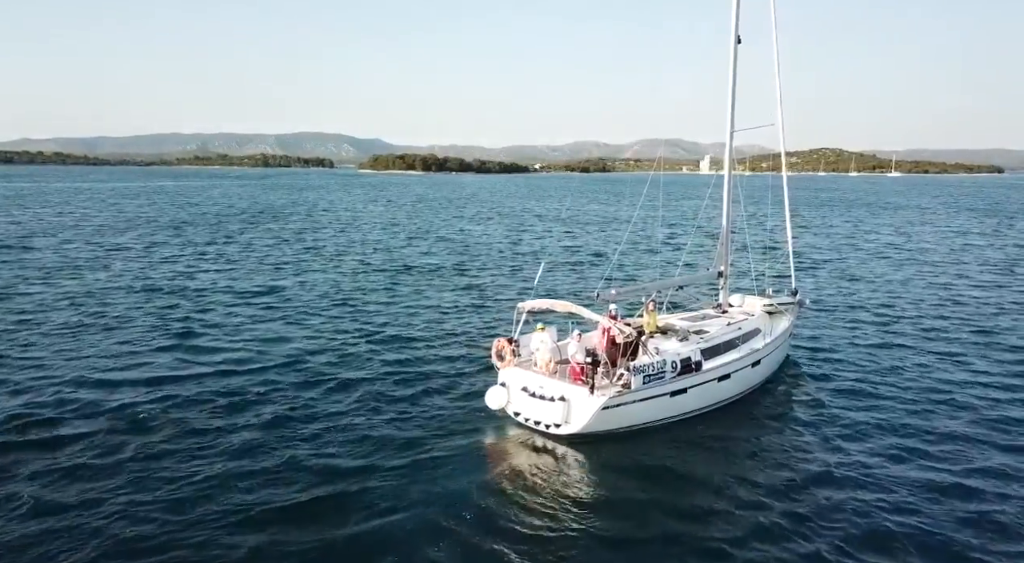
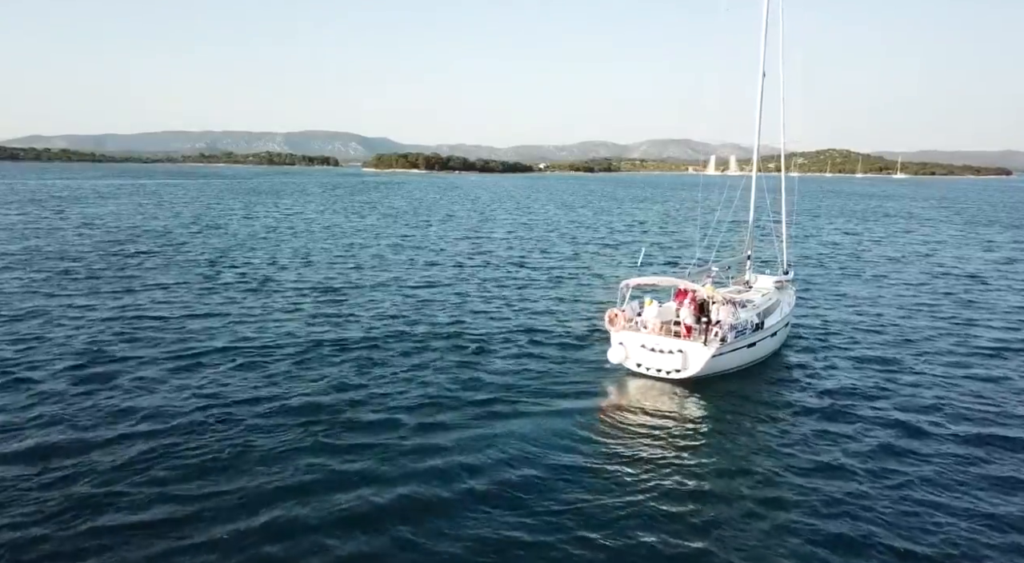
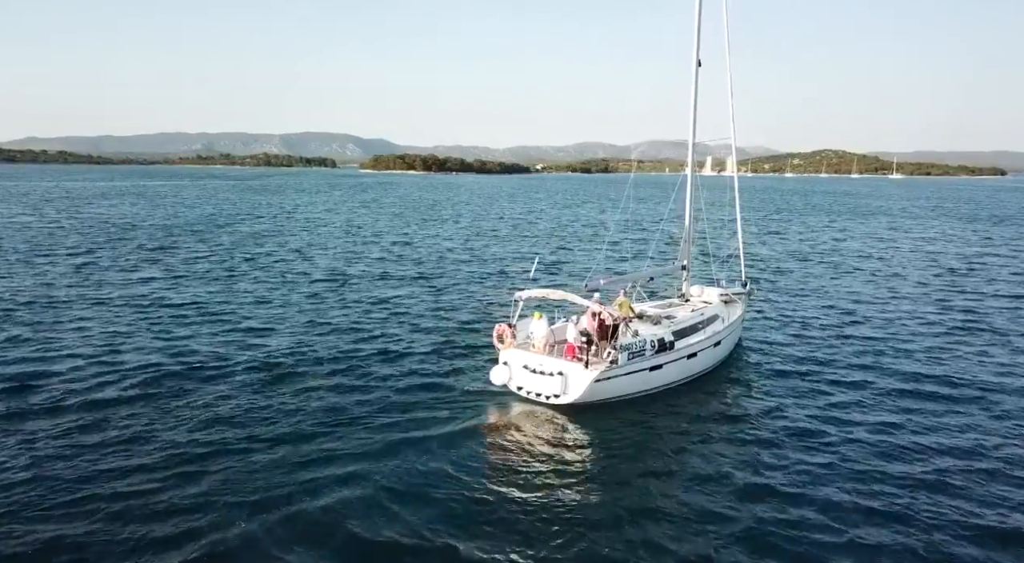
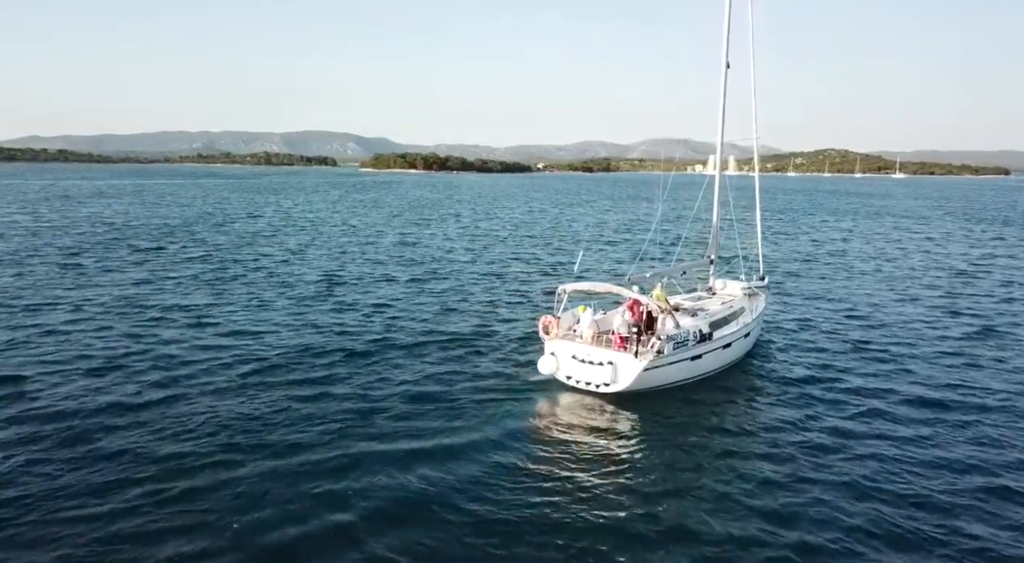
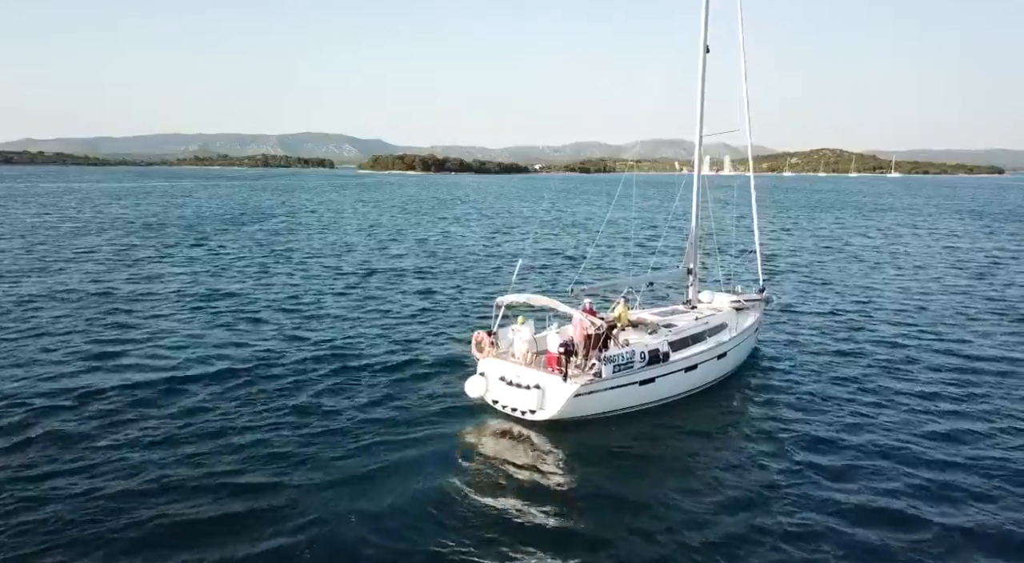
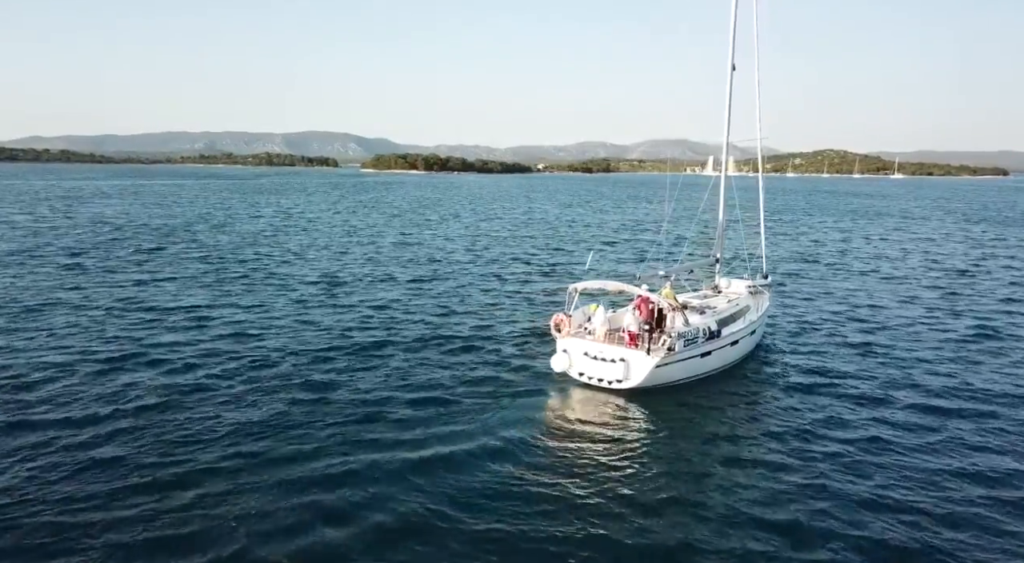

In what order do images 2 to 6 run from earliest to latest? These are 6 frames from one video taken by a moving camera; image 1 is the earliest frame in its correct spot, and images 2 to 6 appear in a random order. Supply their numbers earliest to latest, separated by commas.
5, 3, 4, 6, 2
